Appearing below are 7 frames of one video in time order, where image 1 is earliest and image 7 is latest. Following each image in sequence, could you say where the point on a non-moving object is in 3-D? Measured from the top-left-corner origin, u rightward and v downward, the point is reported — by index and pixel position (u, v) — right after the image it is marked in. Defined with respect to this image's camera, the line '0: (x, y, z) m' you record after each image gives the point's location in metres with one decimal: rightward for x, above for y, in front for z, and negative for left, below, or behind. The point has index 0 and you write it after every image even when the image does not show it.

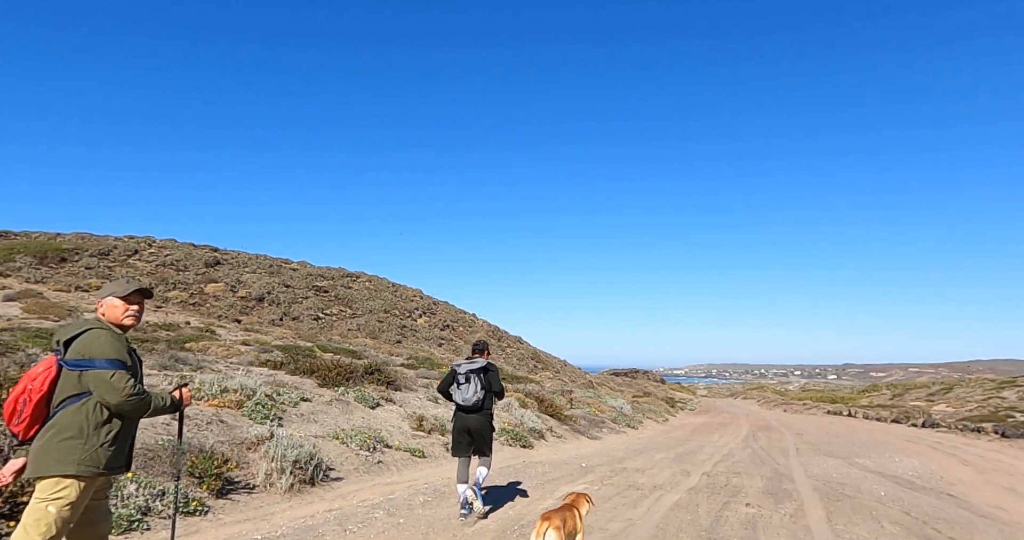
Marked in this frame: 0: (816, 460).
0: (+8.3, -5.2, +15.8) m
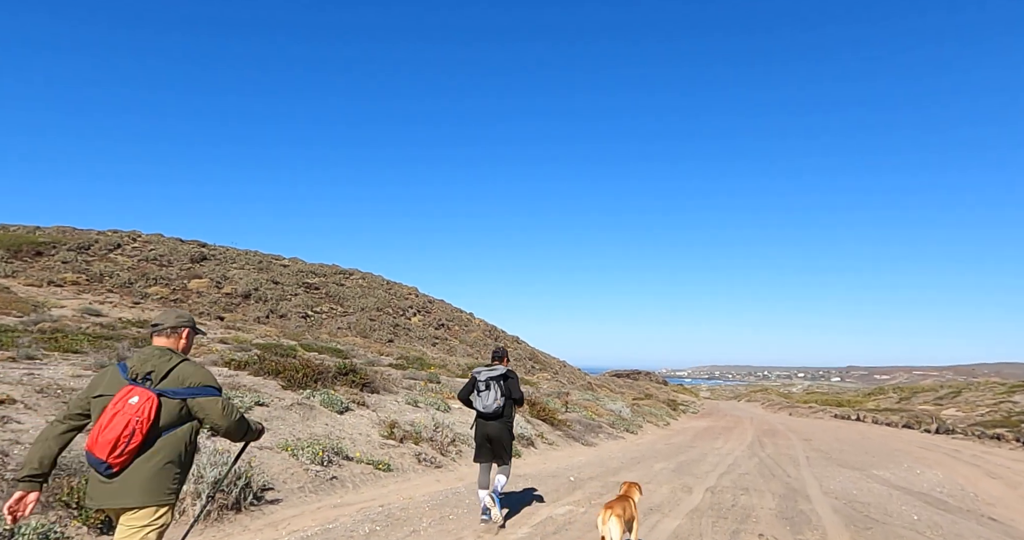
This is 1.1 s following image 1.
0: (+8.0, -5.0, +14.5) m
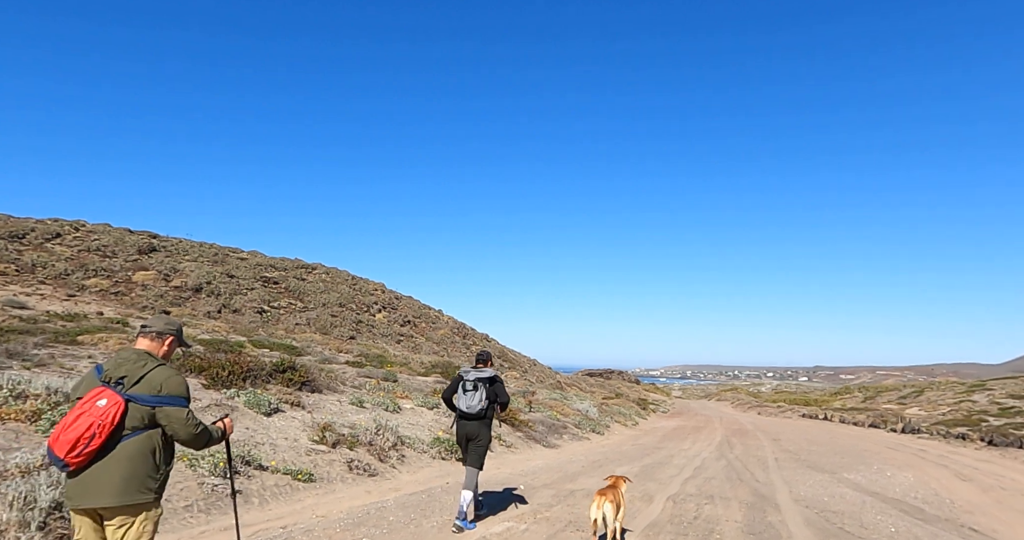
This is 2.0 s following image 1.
0: (+6.9, -4.9, +13.8) m
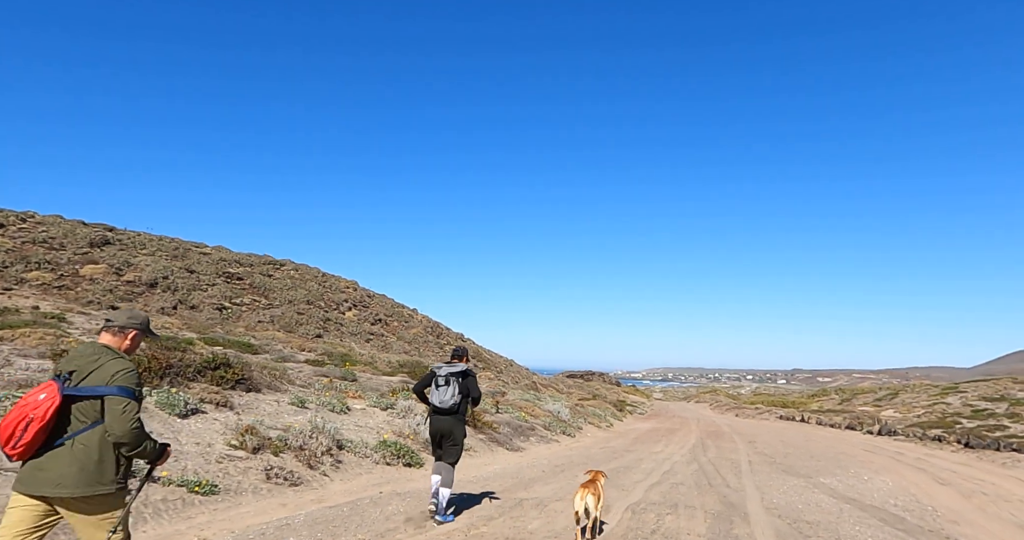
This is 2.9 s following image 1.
0: (+5.9, -4.7, +13.1) m
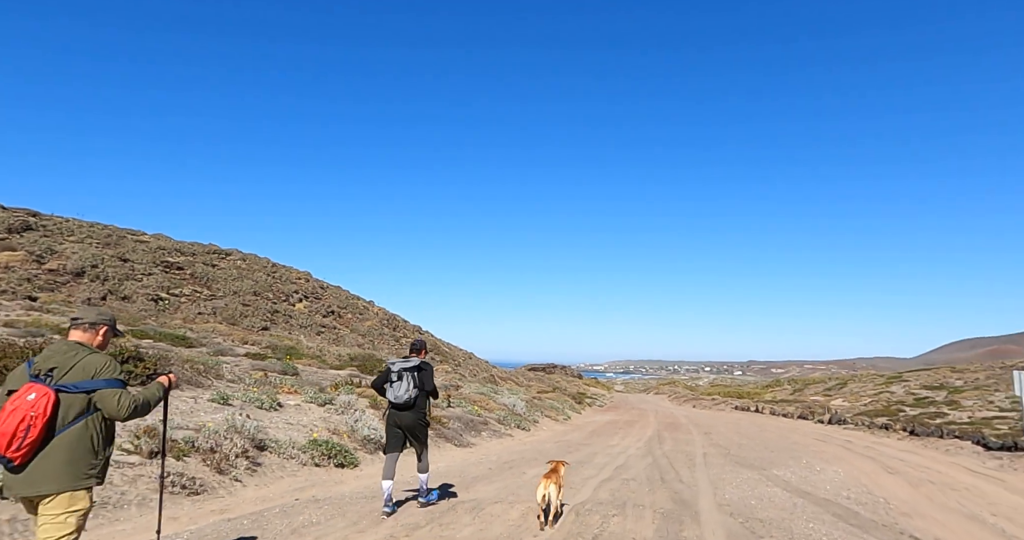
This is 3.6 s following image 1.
0: (+4.7, -4.4, +12.7) m
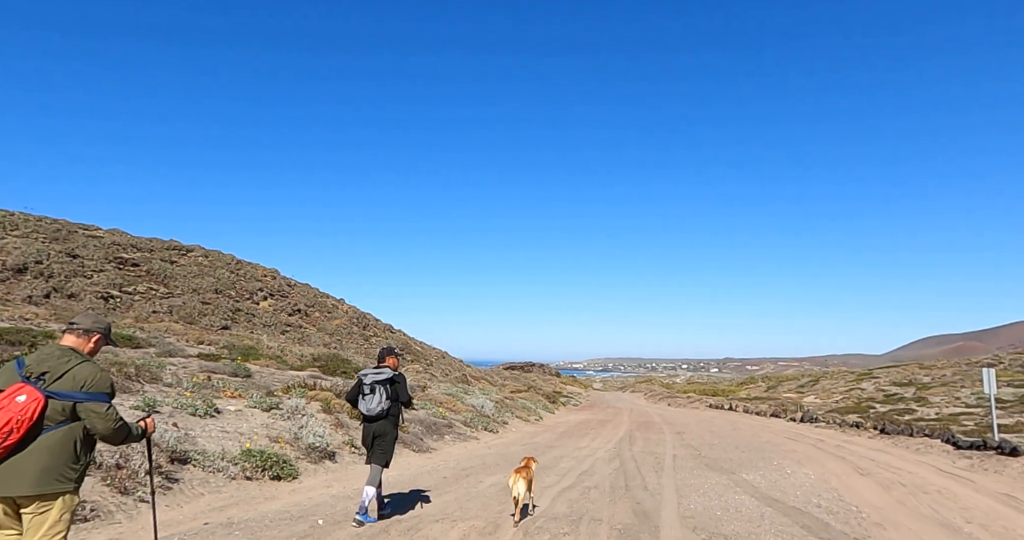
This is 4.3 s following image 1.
0: (+3.8, -4.4, +12.1) m
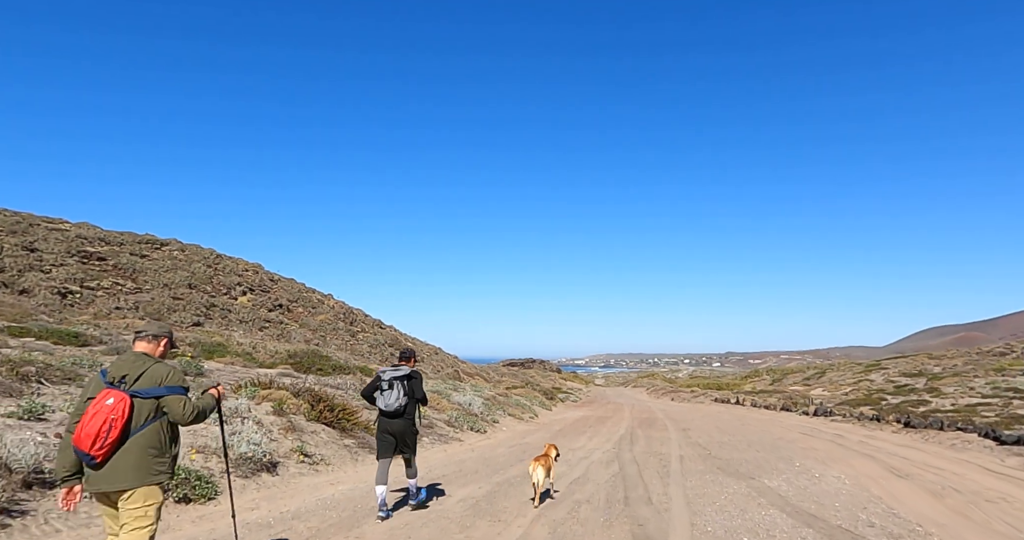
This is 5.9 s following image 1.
0: (+3.4, -3.8, +10.1) m
